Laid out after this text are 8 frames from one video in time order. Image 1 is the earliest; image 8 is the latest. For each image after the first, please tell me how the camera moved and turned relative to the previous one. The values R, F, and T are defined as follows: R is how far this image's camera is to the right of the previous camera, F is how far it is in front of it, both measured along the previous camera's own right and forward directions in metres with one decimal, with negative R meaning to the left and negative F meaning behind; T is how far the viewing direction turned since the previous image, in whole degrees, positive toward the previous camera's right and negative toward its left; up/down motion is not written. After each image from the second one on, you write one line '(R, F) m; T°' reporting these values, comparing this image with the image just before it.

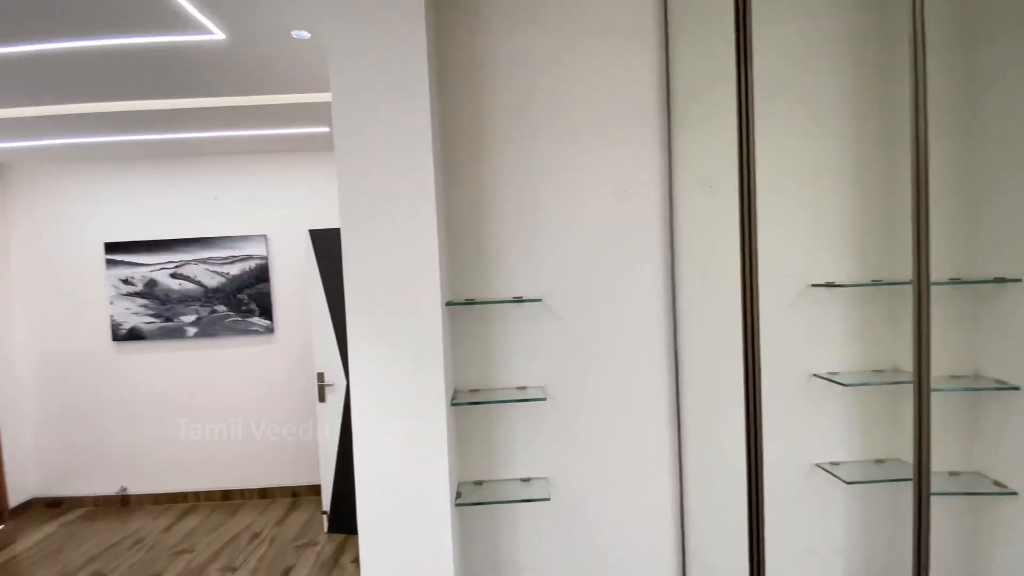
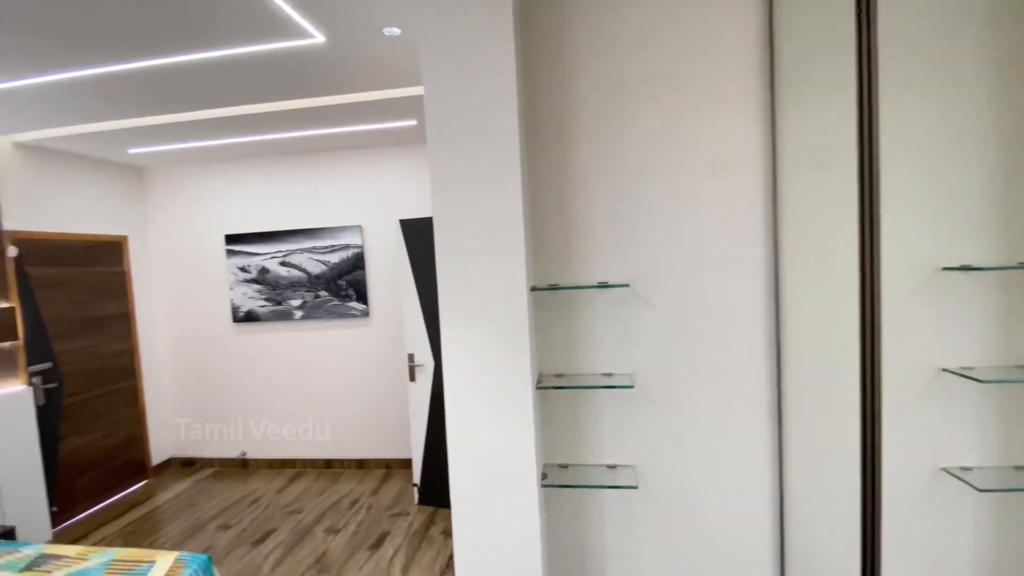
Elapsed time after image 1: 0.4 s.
(0.0, 0.0) m; -9°
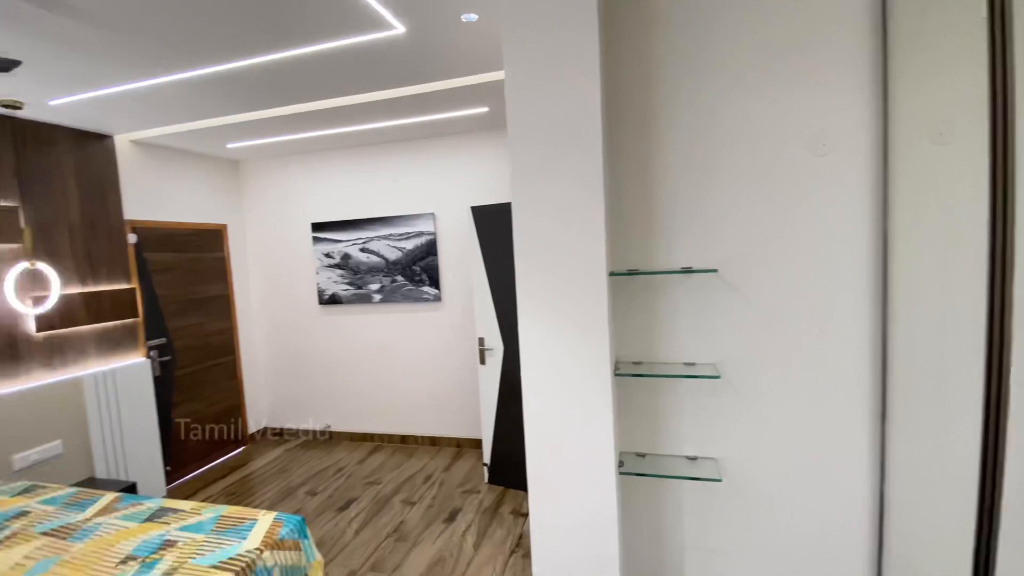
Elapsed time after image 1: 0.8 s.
(0.0, 0.0) m; -8°
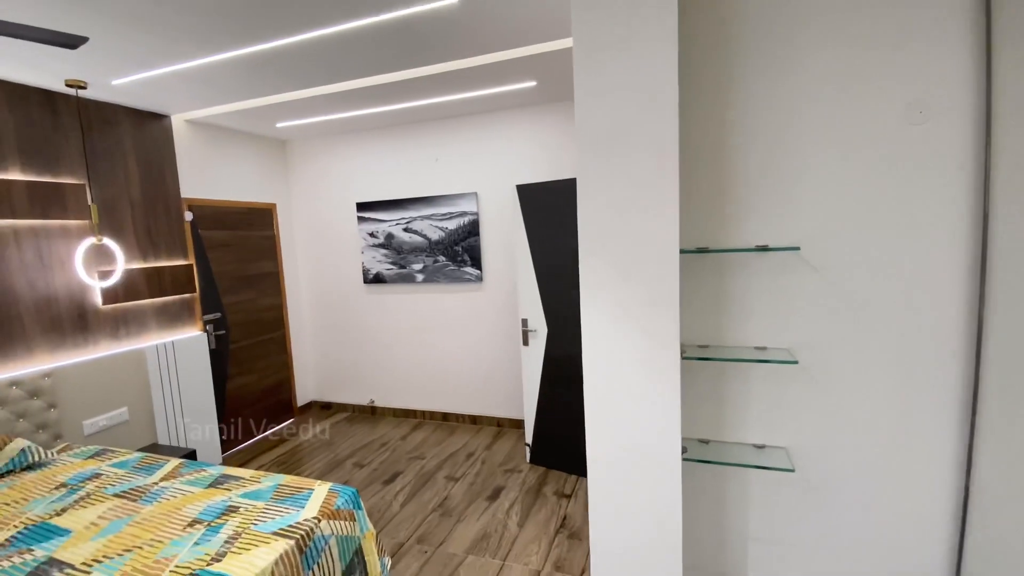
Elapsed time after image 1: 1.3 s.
(-0.1, 0.0) m; -4°
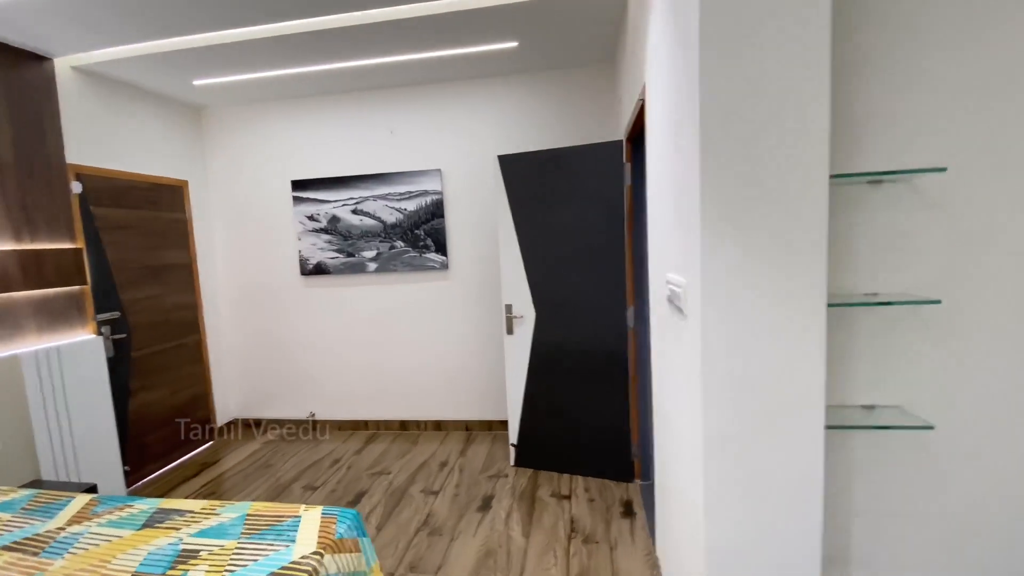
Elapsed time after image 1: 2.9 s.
(-0.4, +0.4) m; +11°
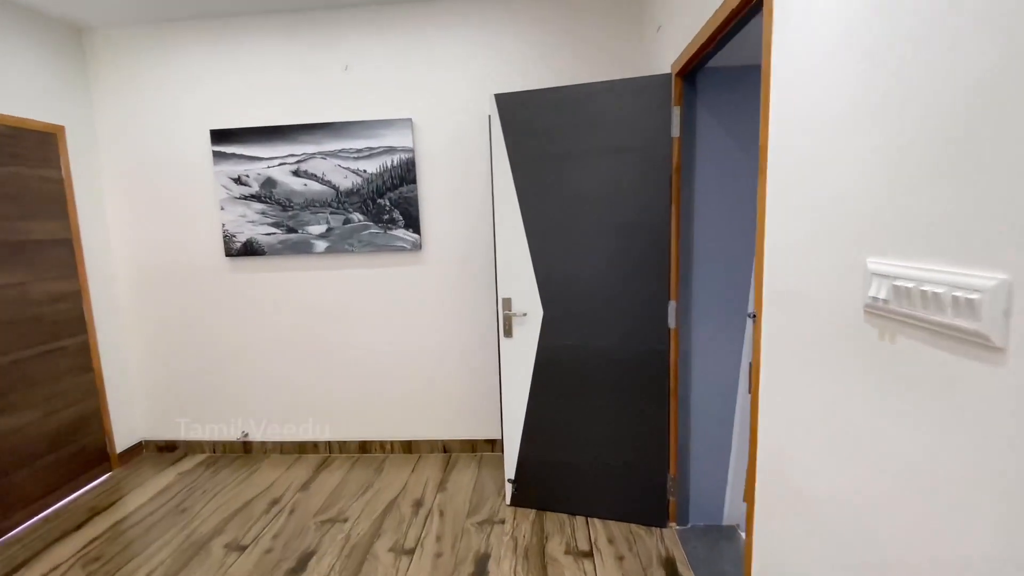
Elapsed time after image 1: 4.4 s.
(-0.2, +0.7) m; +5°
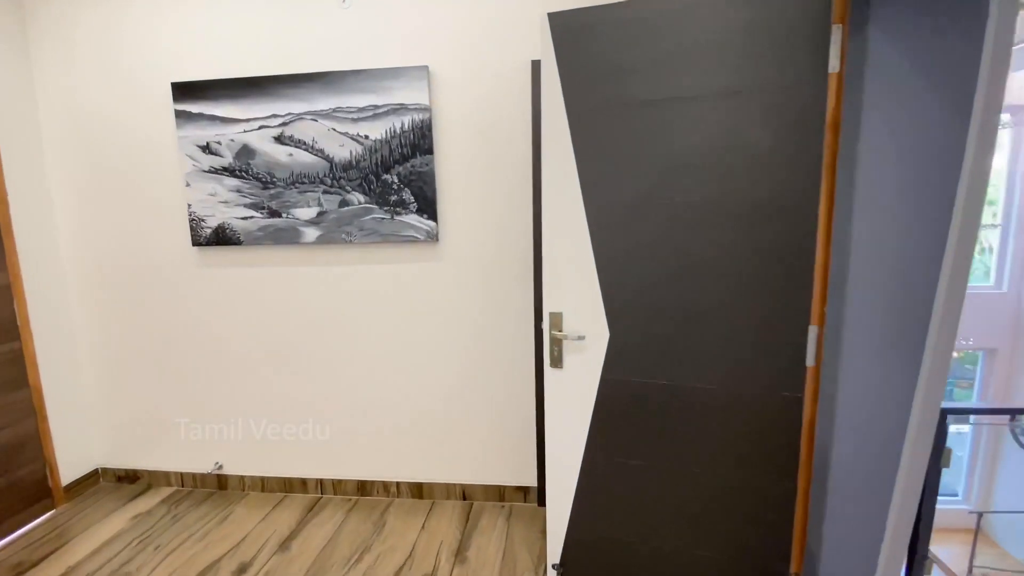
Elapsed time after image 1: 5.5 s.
(-0.1, +0.6) m; -2°
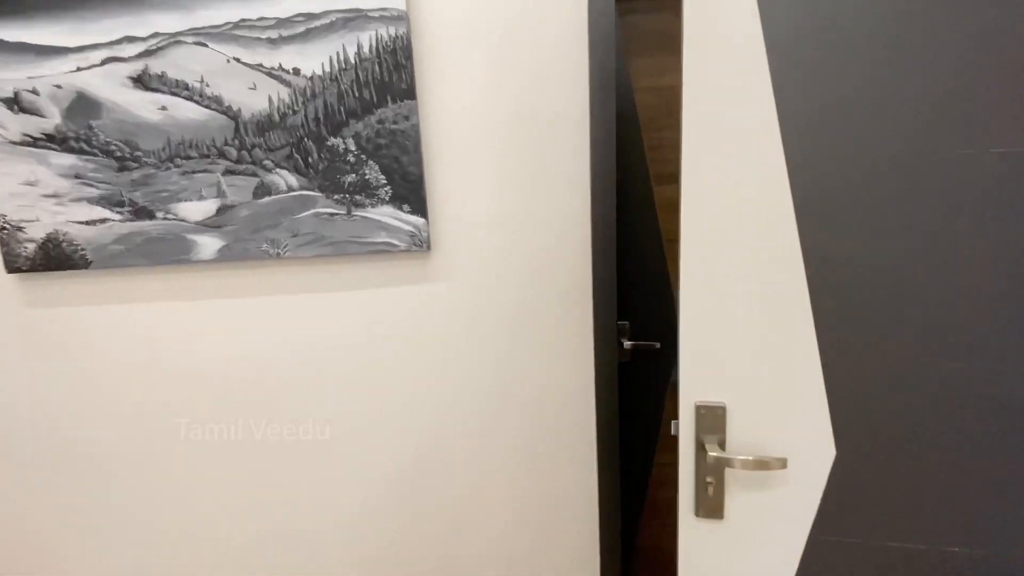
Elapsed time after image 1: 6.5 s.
(-0.2, +0.8) m; +3°
